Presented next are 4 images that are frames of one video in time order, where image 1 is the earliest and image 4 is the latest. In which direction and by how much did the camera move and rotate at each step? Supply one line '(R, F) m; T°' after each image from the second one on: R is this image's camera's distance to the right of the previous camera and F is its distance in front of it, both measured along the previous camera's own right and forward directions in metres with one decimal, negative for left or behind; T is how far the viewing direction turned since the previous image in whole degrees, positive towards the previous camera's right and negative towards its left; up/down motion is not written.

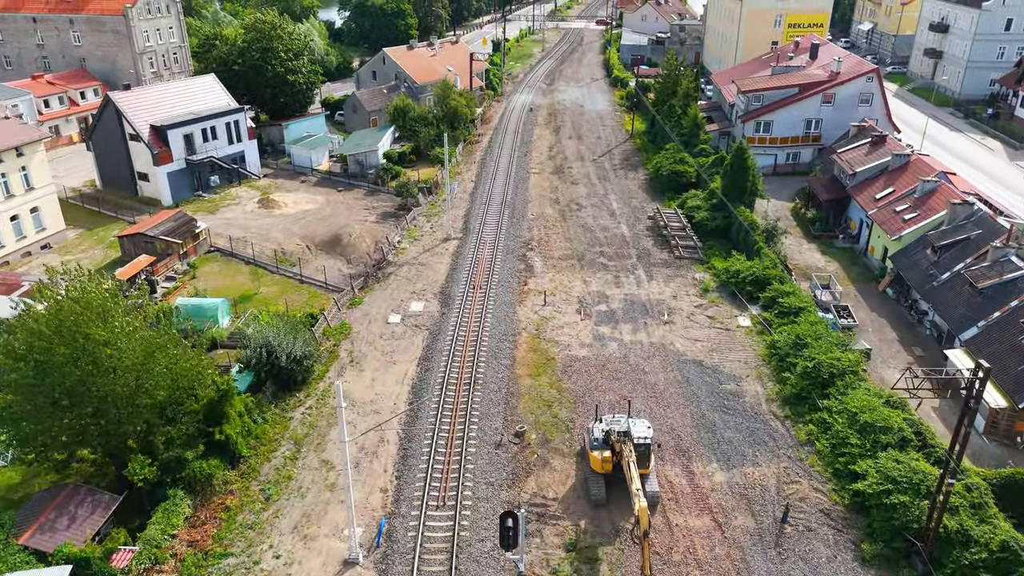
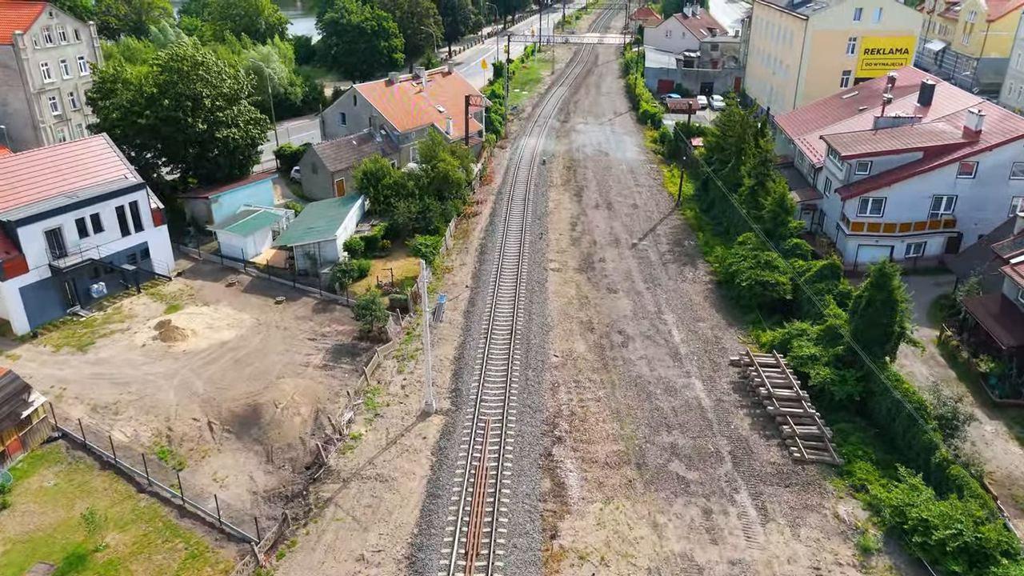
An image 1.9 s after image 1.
(-0.6, +14.7) m; 0°
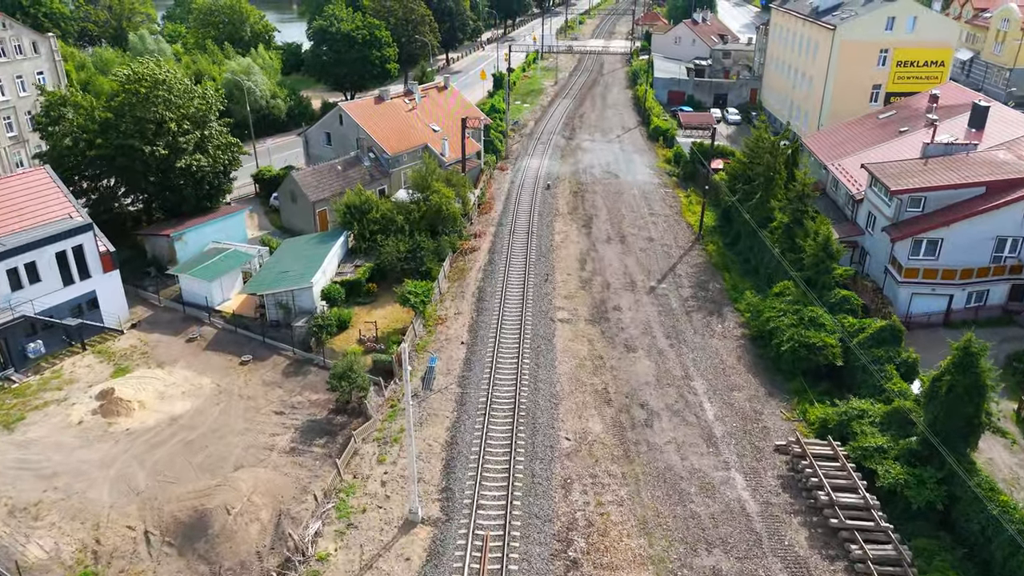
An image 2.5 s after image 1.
(-0.1, +4.7) m; 0°
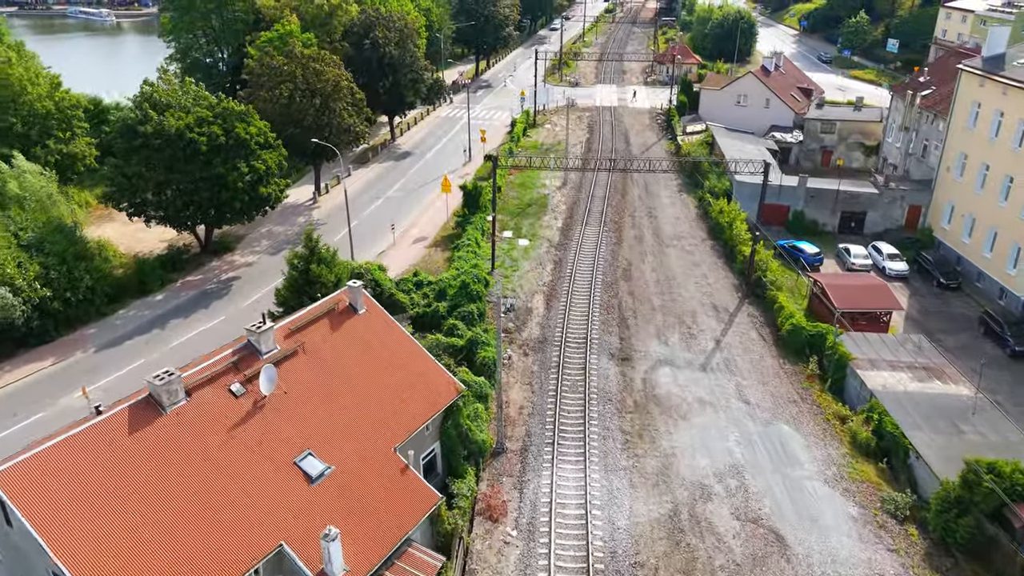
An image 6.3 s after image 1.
(-0.9, +31.5) m; +2°
